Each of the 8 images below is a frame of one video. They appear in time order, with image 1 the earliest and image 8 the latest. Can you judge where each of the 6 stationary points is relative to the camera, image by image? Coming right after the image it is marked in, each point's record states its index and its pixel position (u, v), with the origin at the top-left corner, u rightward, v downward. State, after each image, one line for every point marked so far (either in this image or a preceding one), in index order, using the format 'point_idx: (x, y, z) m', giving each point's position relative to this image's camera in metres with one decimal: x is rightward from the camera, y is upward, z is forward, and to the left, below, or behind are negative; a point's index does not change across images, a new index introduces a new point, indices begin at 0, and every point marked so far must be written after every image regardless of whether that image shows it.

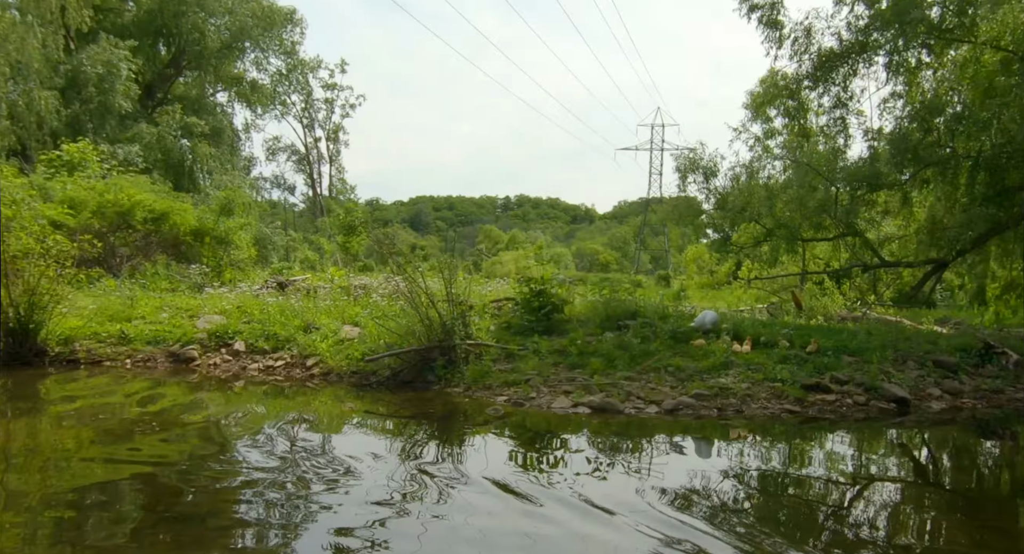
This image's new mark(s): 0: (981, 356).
0: (+5.0, -0.9, +7.9) m
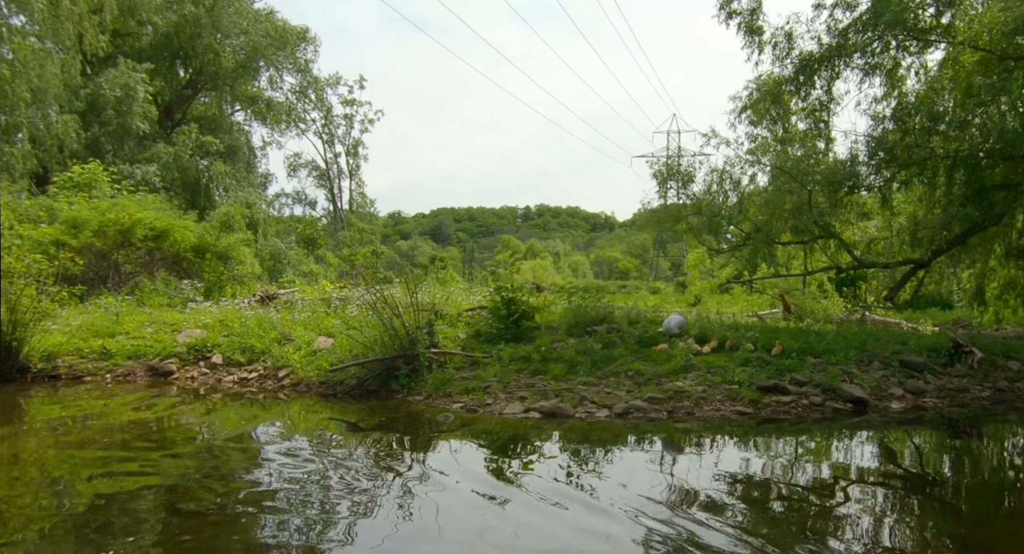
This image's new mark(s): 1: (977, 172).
0: (+4.7, -0.9, +7.8) m
1: (+6.4, +1.4, +10.0) m
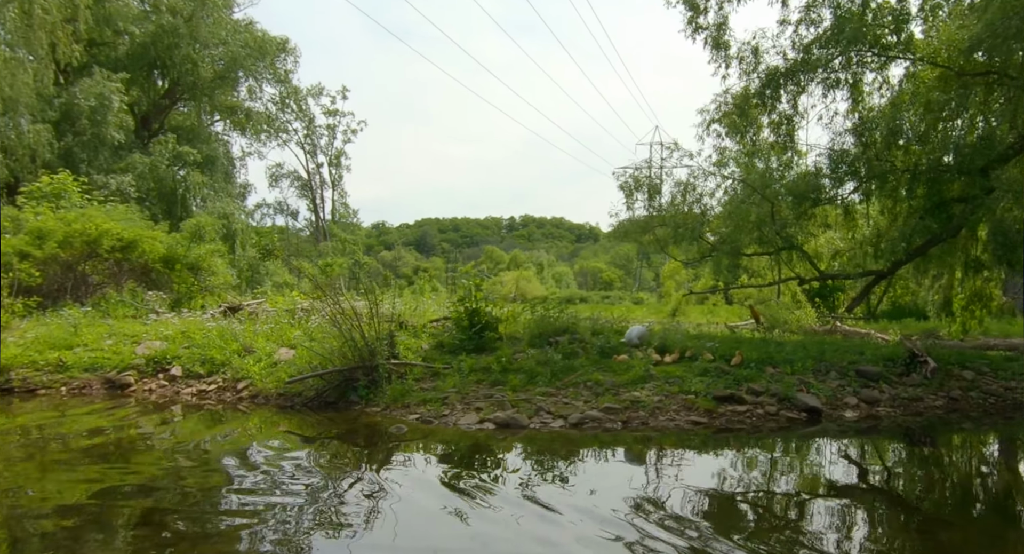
0: (+4.3, -1.0, +8.0) m
1: (+5.9, +1.3, +10.1) m
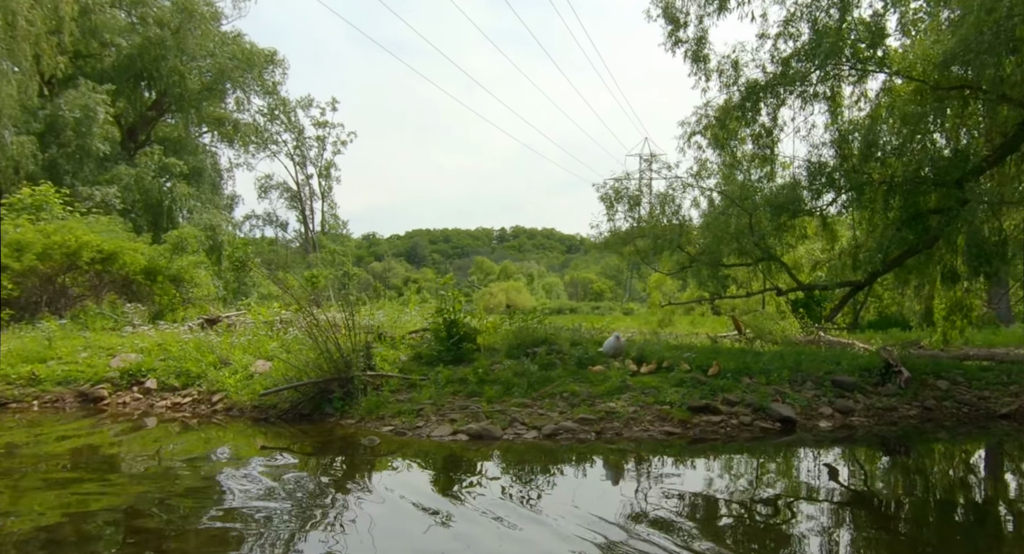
0: (+4.1, -1.1, +8.0) m
1: (+5.6, +1.1, +10.2) m
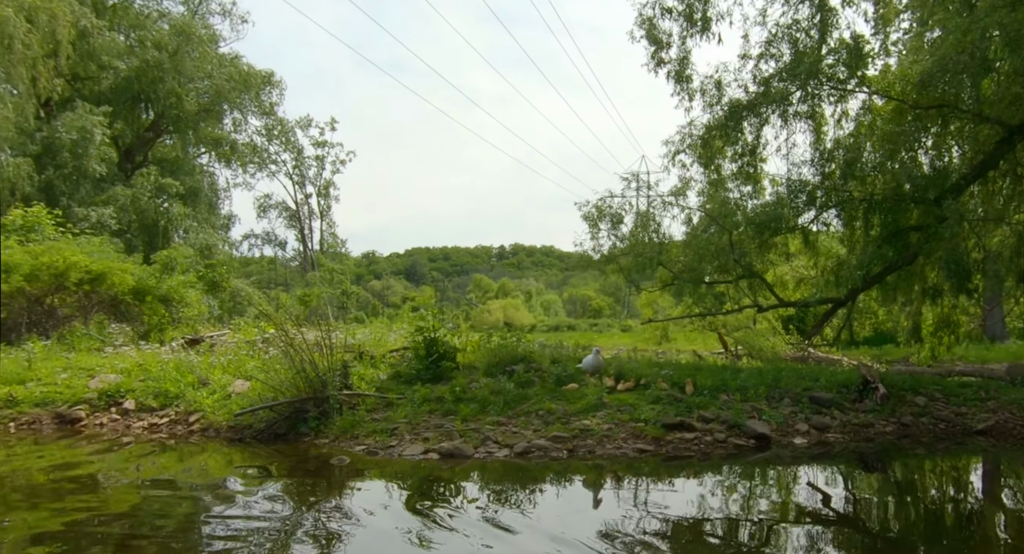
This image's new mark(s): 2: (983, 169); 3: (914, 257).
0: (+3.8, -1.3, +8.0) m
1: (+5.4, +0.9, +10.3) m
2: (+6.6, +1.5, +10.2) m
3: (+5.7, +0.3, +10.3) m
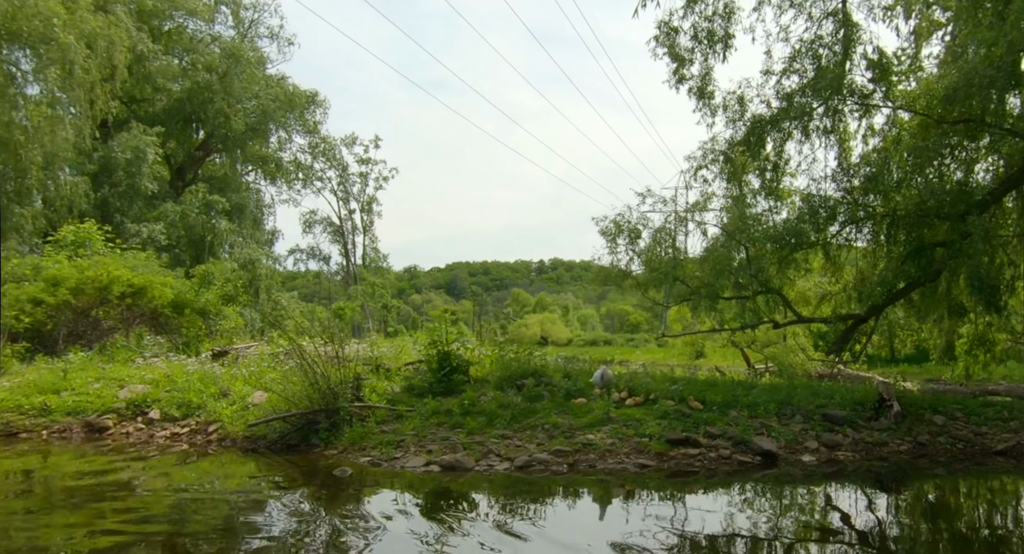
0: (+3.9, -1.4, +7.9) m
1: (+5.6, +0.7, +10.1) m
2: (+6.8, +1.3, +9.9) m
3: (+5.9, +0.1, +10.1) m
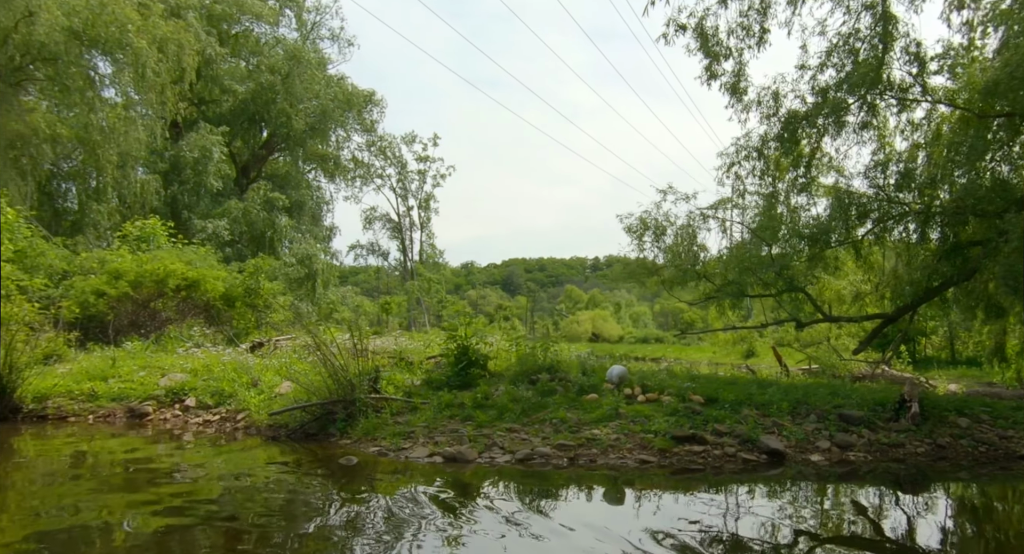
0: (+4.1, -1.4, +7.7) m
1: (+6.0, +0.7, +9.8) m
2: (+7.2, +1.3, +9.5) m
3: (+6.3, +0.1, +9.8) m
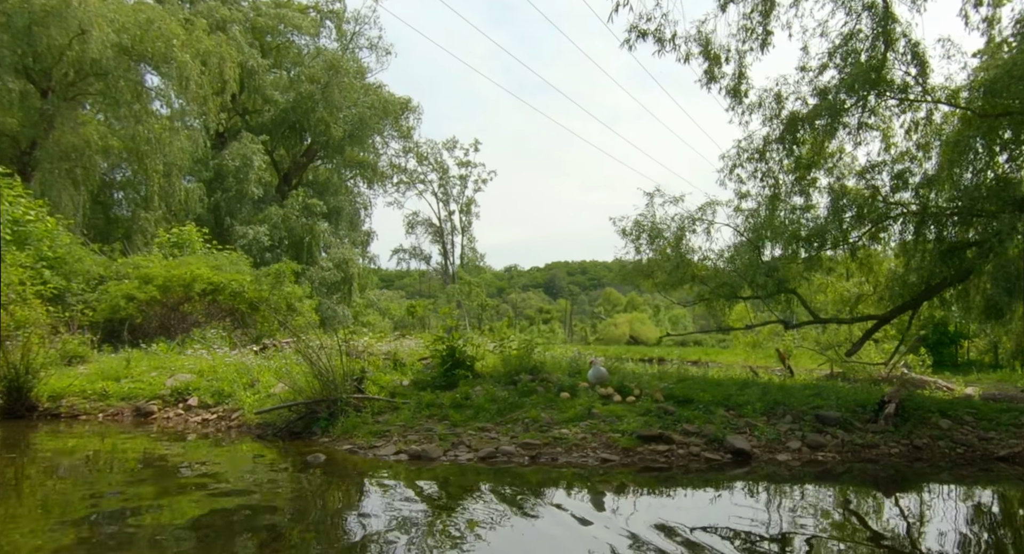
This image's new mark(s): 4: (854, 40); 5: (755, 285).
0: (+3.8, -1.4, +7.6) m
1: (+5.8, +0.7, +9.6) m
2: (+7.0, +1.3, +9.3) m
3: (+6.1, +0.1, +9.6) m
4: (+5.1, +3.6, +10.9) m
5: (+4.1, -0.1, +11.3) m
